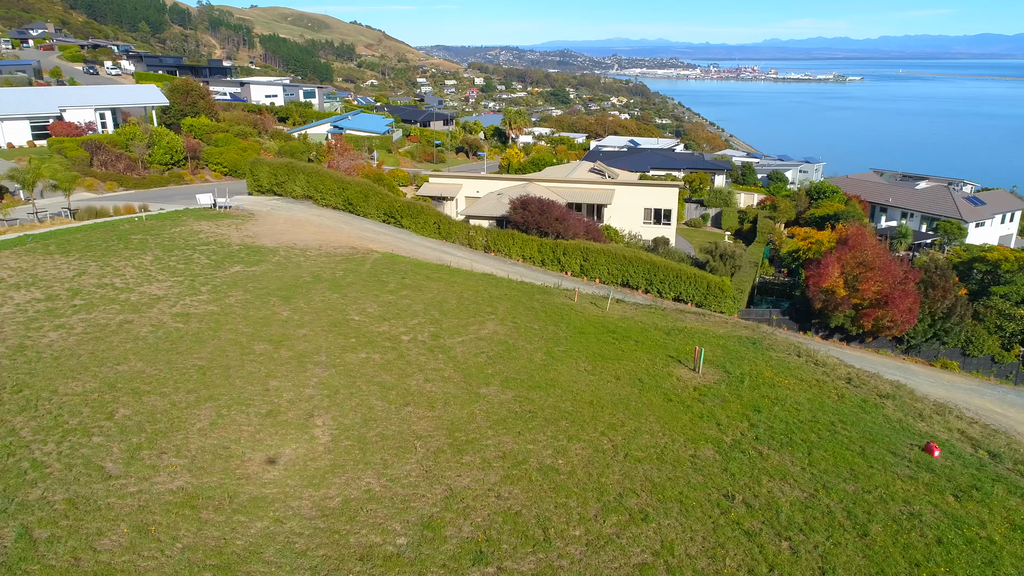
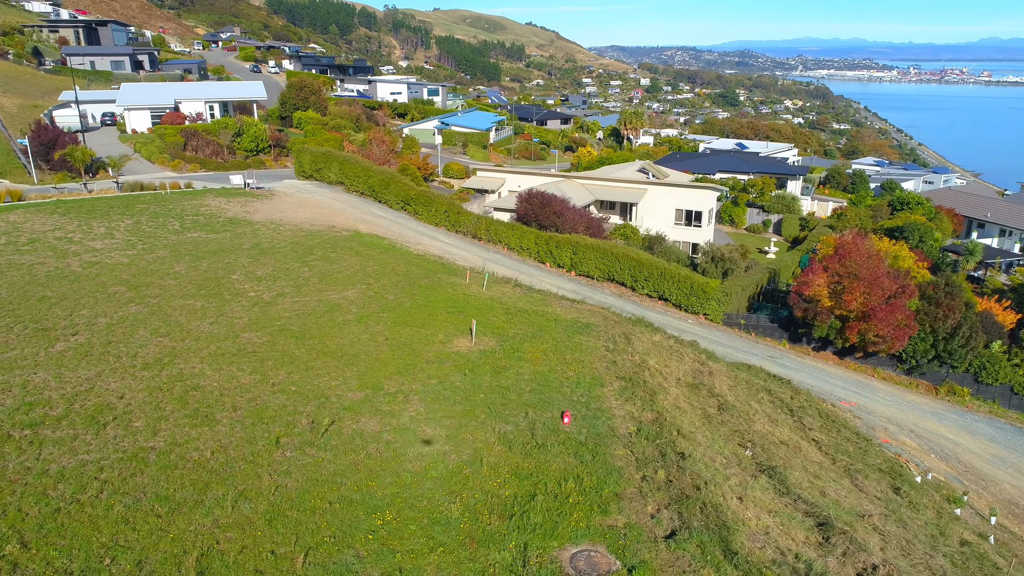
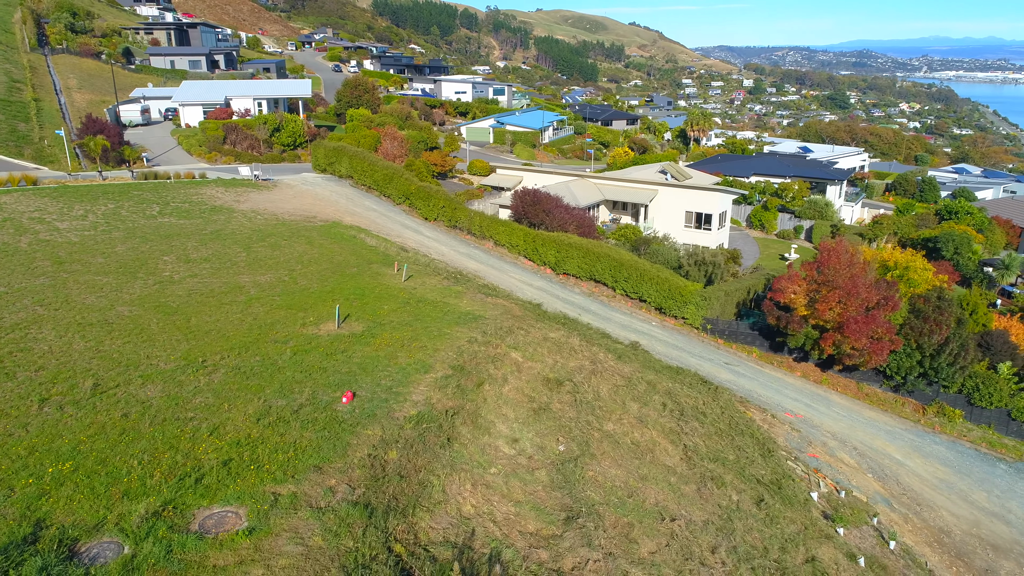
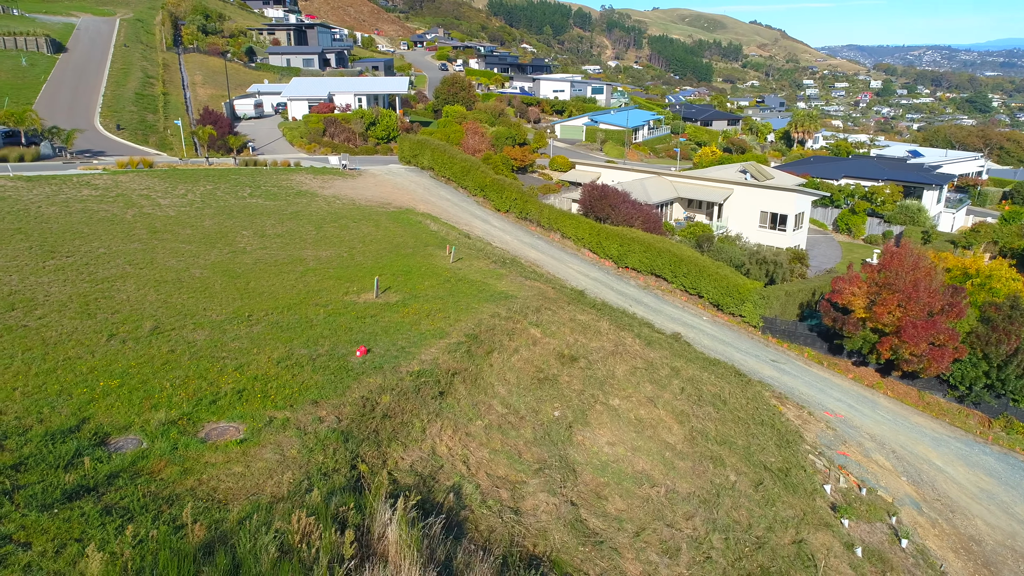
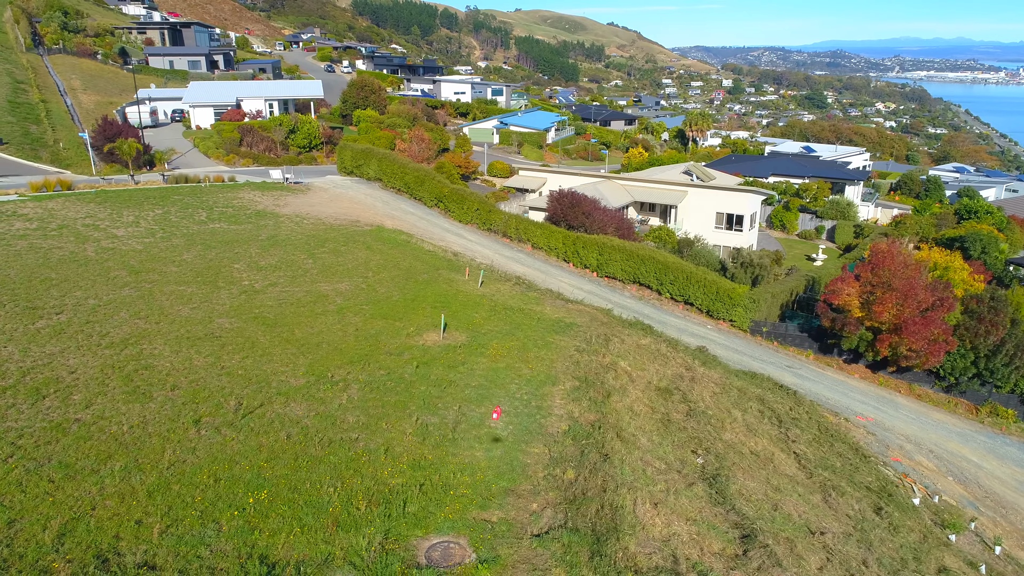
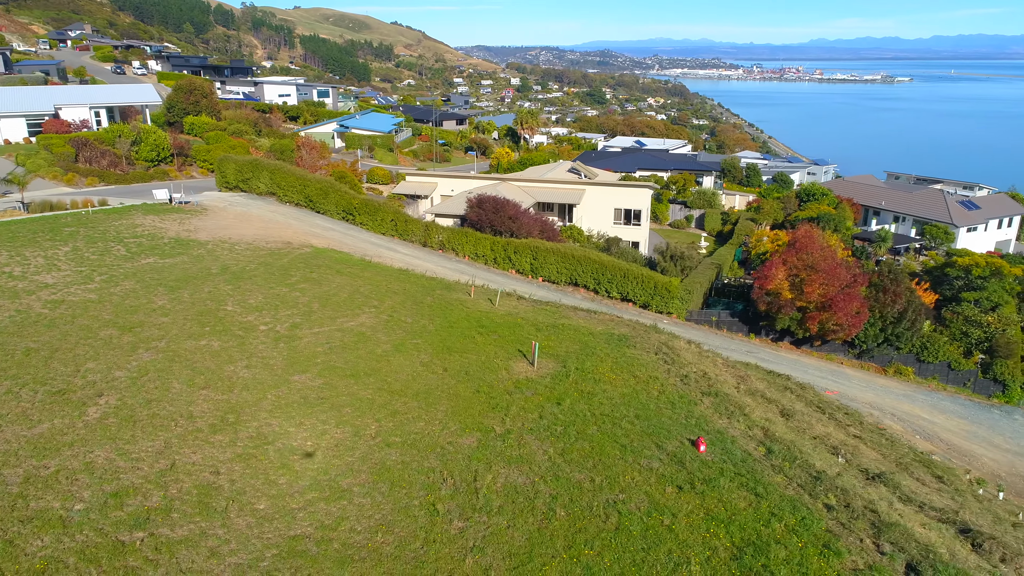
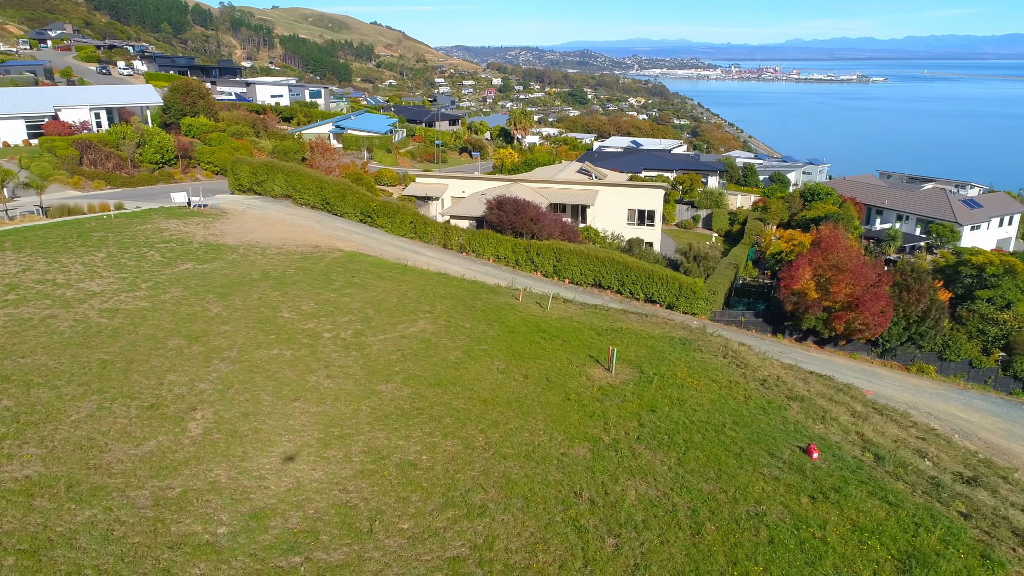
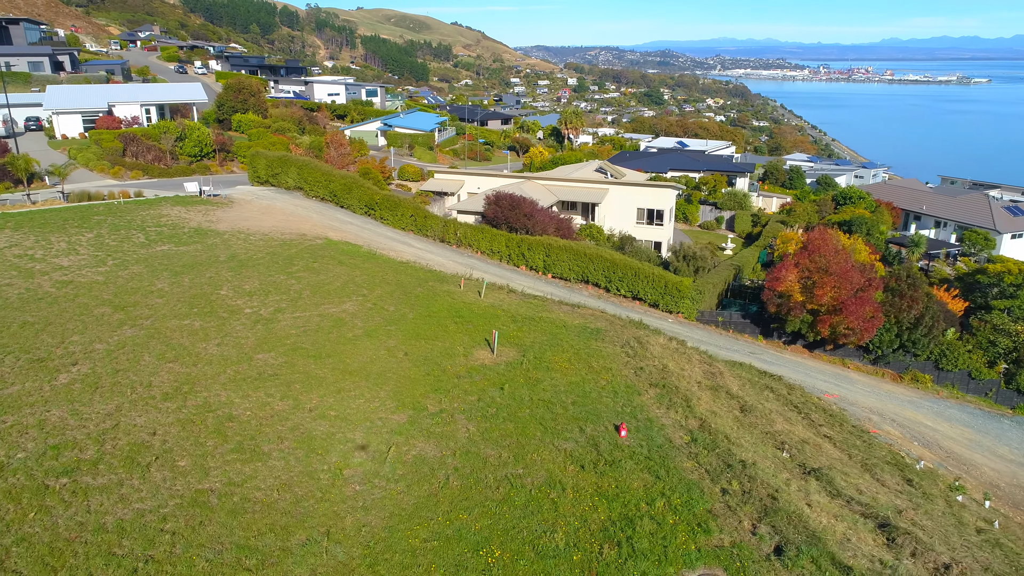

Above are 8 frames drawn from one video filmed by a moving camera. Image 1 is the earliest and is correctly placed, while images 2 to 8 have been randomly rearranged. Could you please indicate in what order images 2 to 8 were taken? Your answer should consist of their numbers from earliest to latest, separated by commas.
7, 6, 8, 2, 5, 3, 4
